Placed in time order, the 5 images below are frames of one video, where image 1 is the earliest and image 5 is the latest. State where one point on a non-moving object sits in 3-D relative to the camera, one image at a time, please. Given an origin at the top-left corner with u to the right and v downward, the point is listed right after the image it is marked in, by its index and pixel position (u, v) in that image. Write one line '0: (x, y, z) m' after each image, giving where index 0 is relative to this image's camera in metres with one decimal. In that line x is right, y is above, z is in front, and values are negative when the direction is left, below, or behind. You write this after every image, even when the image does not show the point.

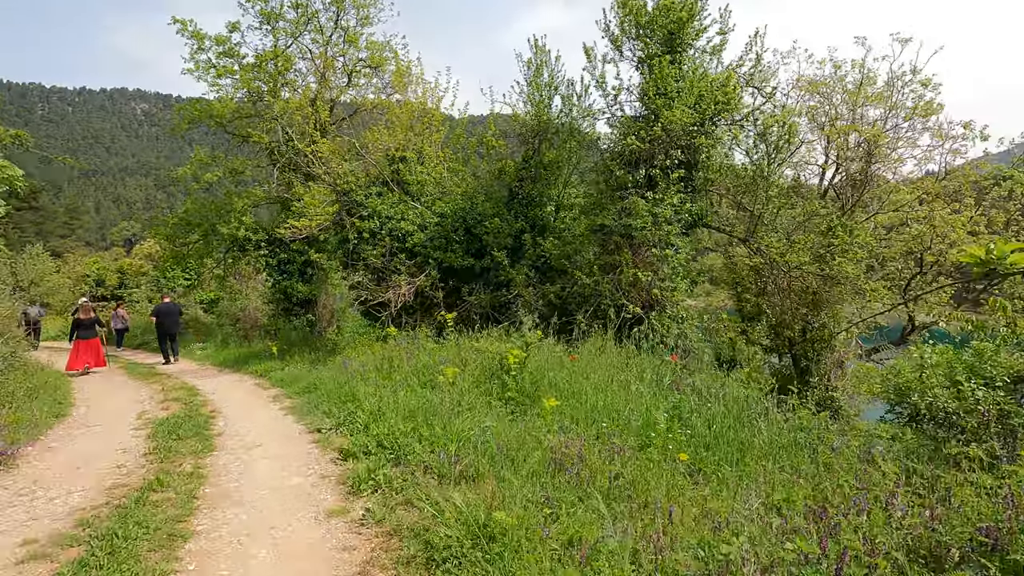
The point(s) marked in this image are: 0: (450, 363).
0: (-0.9, -1.2, +8.2) m
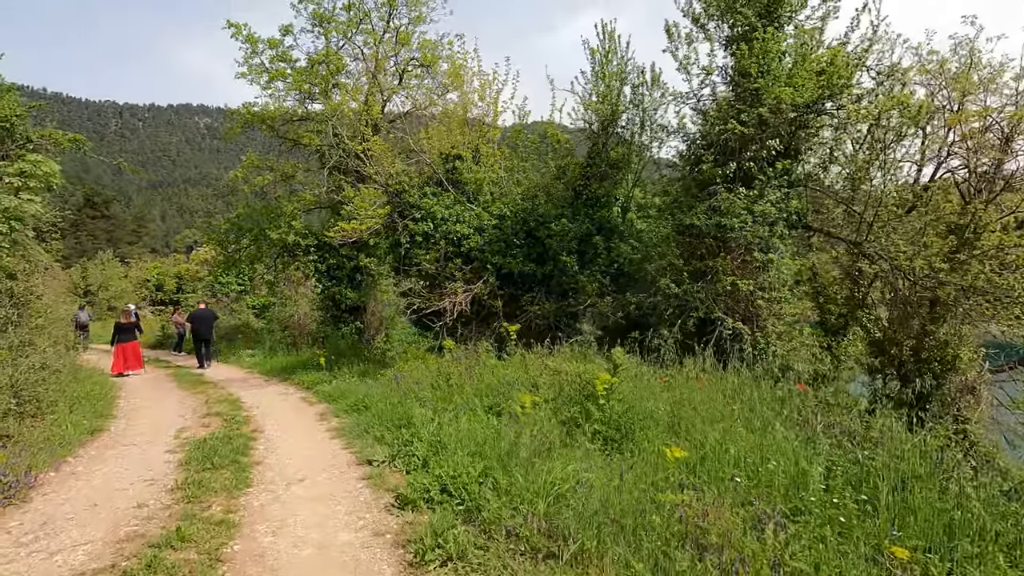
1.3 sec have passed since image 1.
0: (+0.1, -1.3, +7.1) m
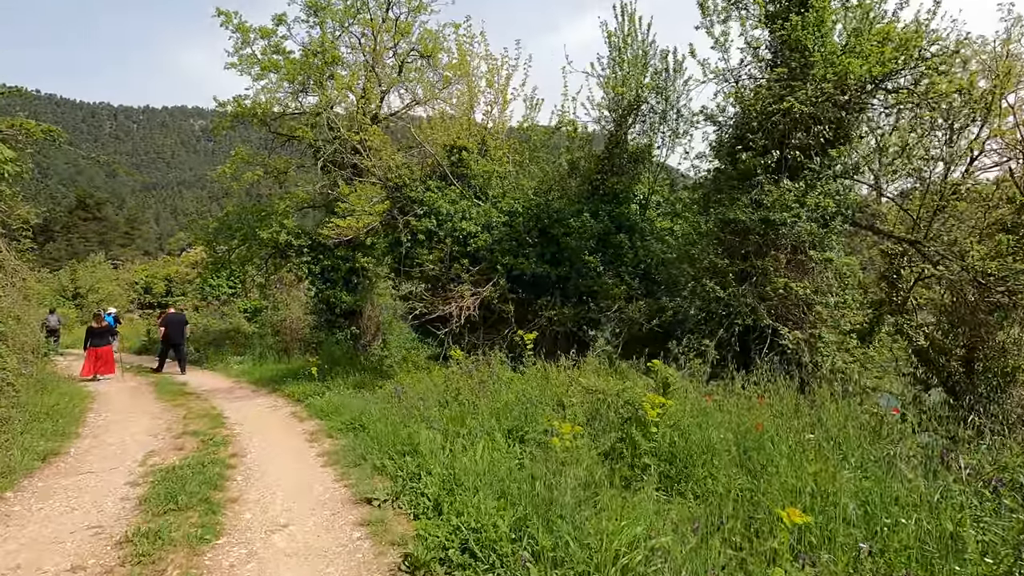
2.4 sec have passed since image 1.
0: (+0.4, -1.4, +6.0) m
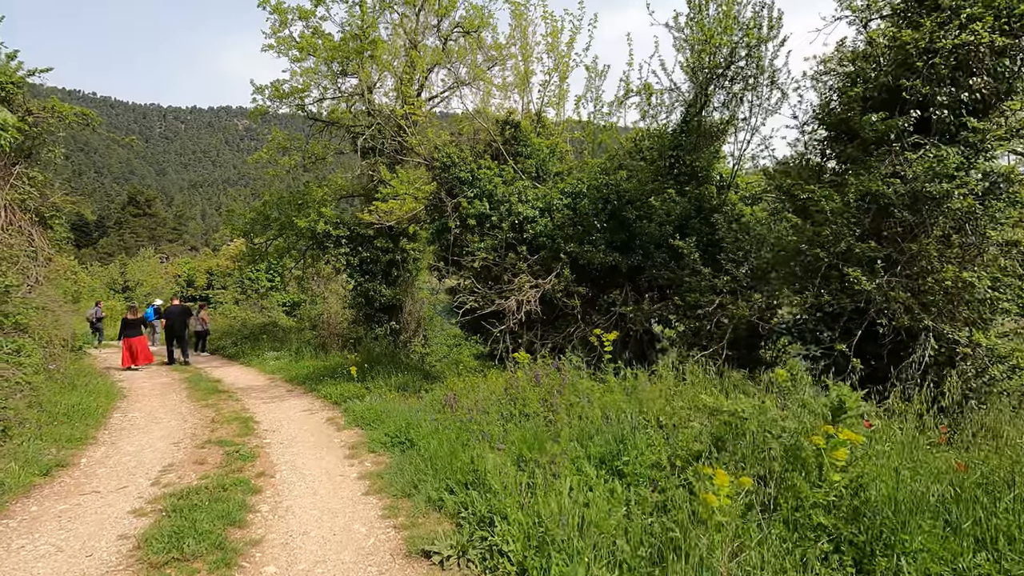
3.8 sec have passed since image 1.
0: (+1.2, -1.3, +4.7) m
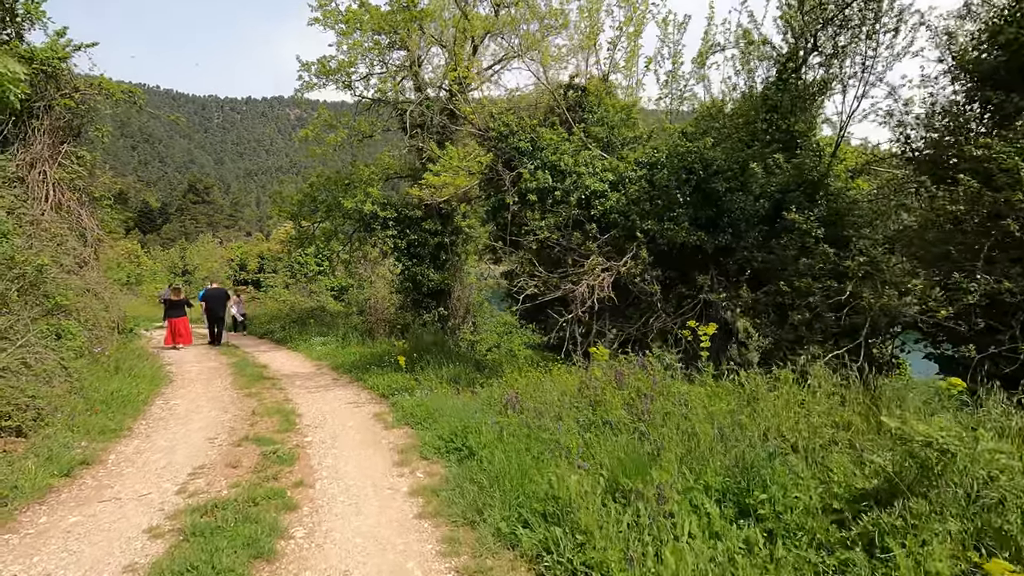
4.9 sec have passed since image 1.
0: (+1.8, -1.1, +3.5) m
